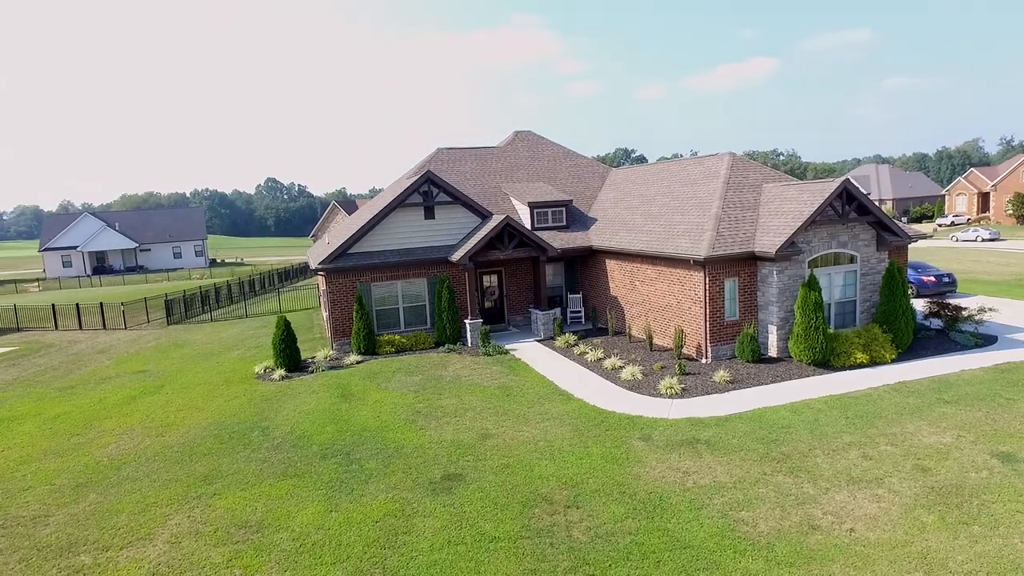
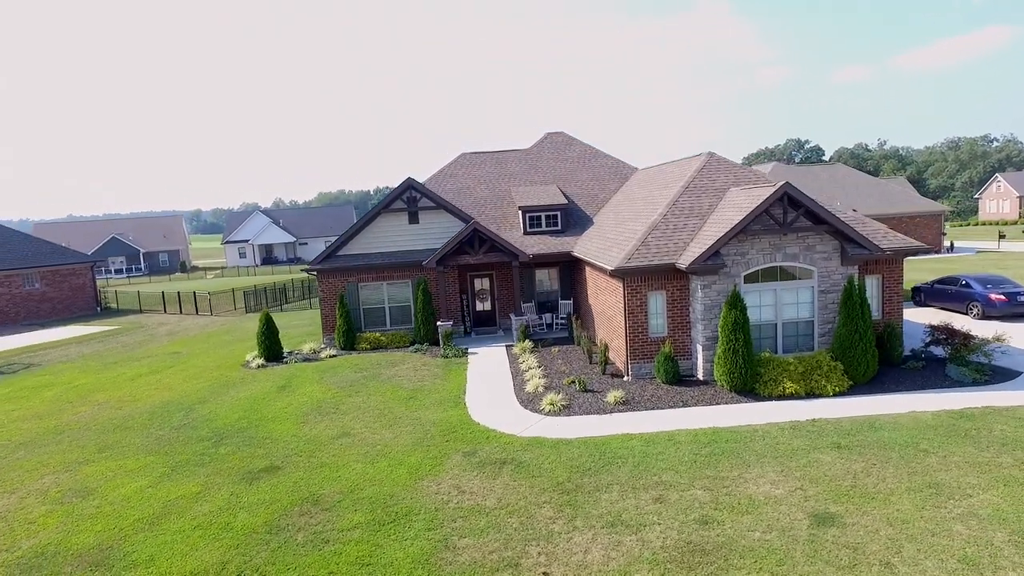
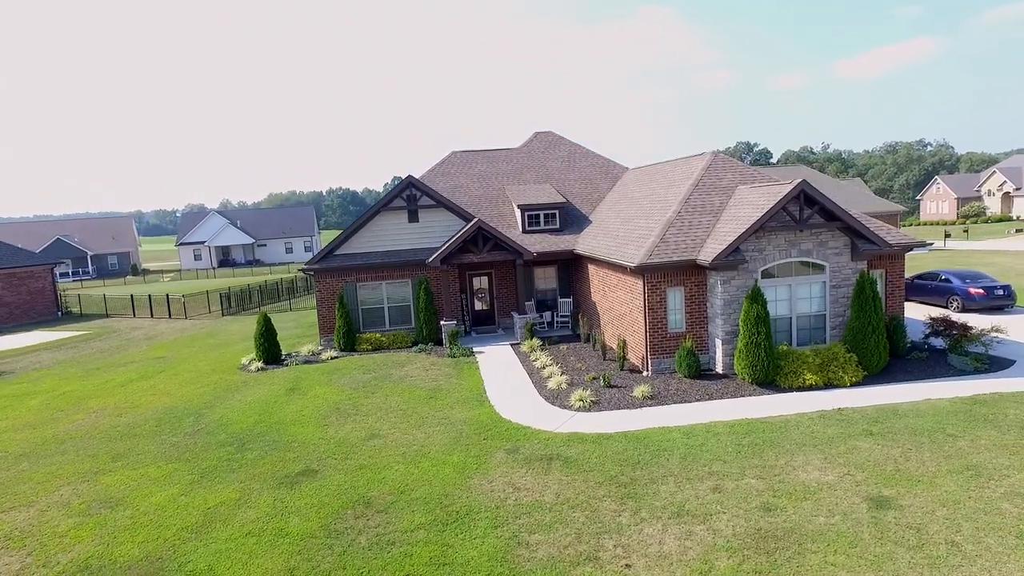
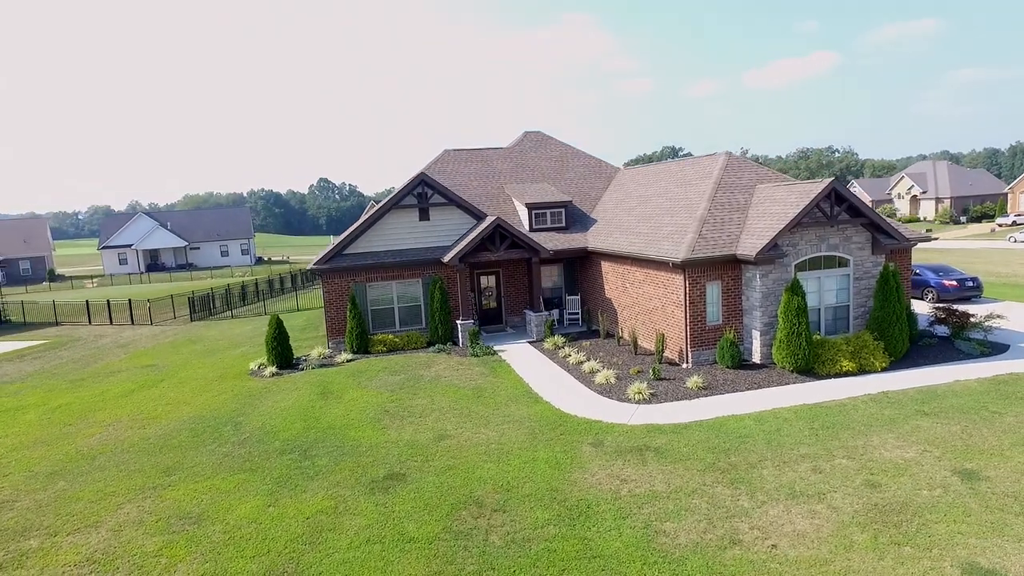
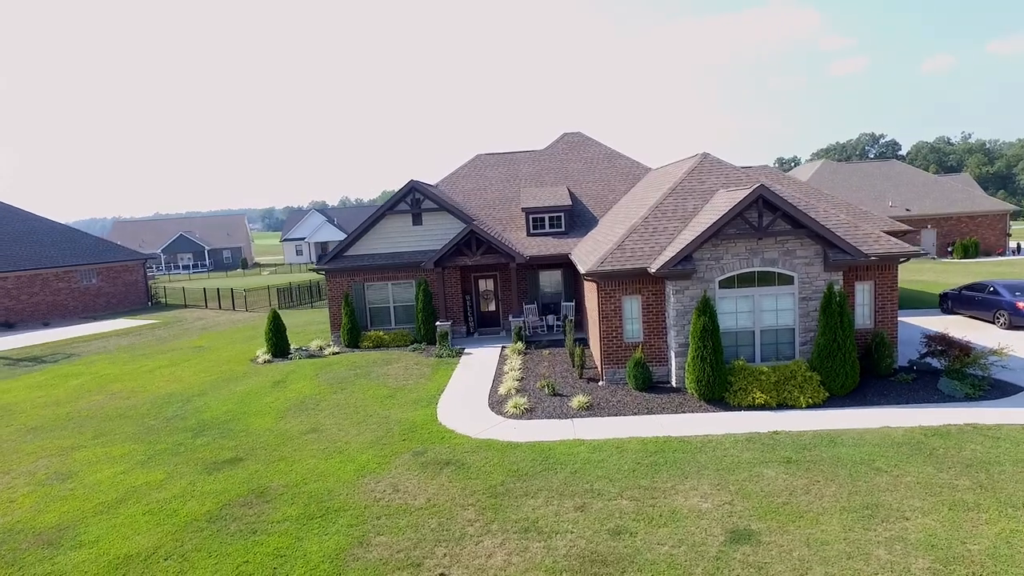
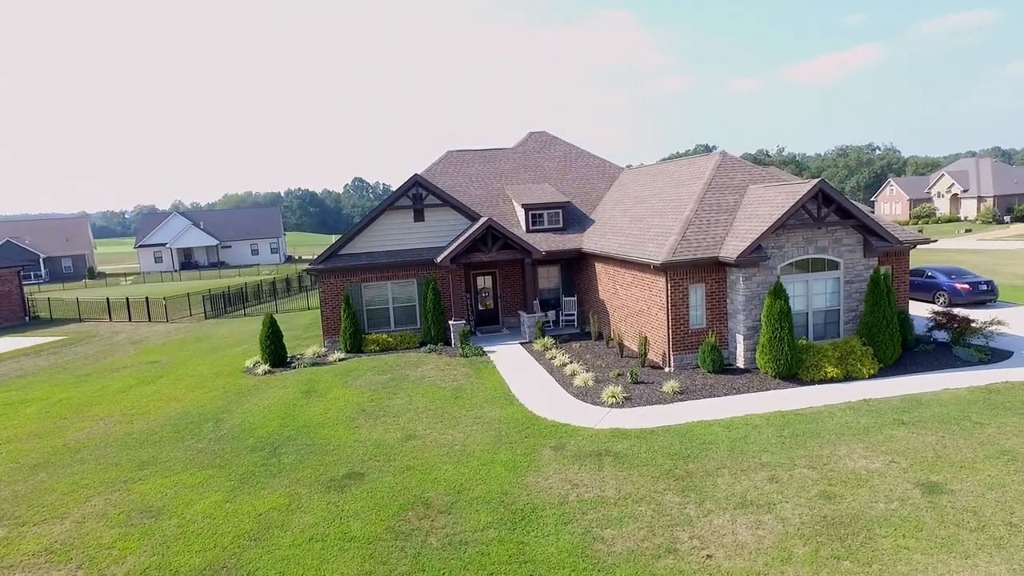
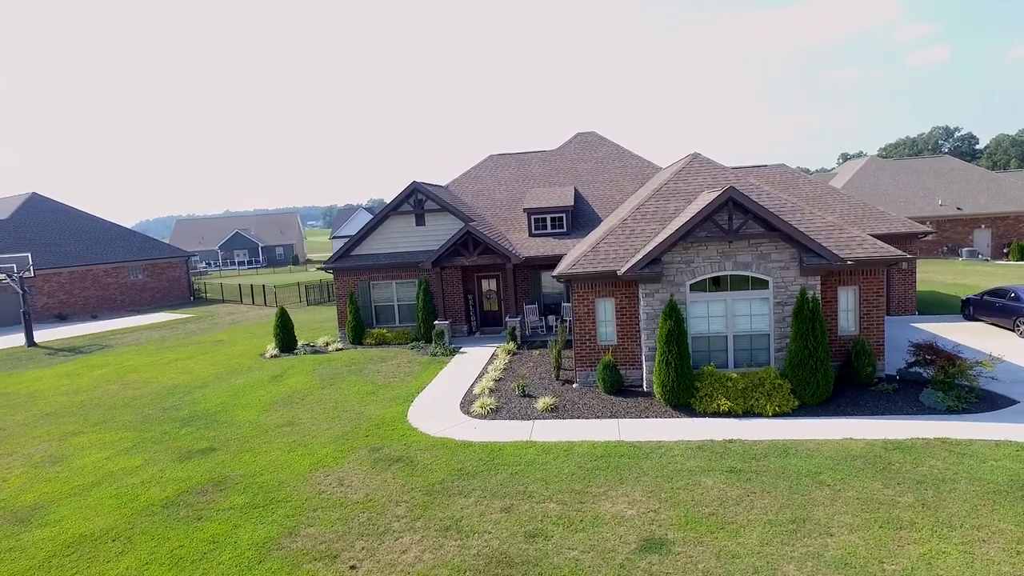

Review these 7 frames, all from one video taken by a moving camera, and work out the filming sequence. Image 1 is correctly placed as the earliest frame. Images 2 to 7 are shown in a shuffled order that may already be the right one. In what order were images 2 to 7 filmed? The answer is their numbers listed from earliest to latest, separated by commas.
4, 6, 3, 2, 5, 7
